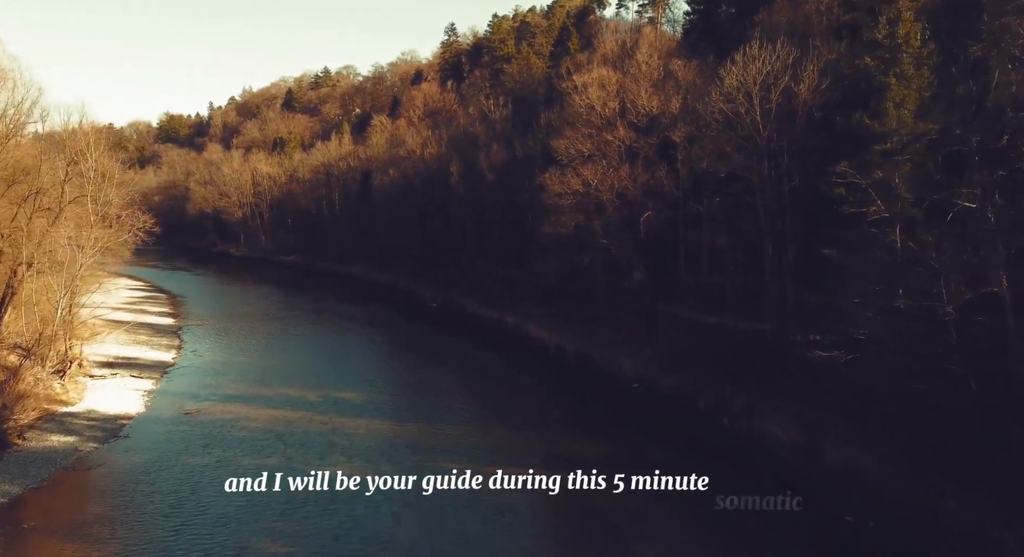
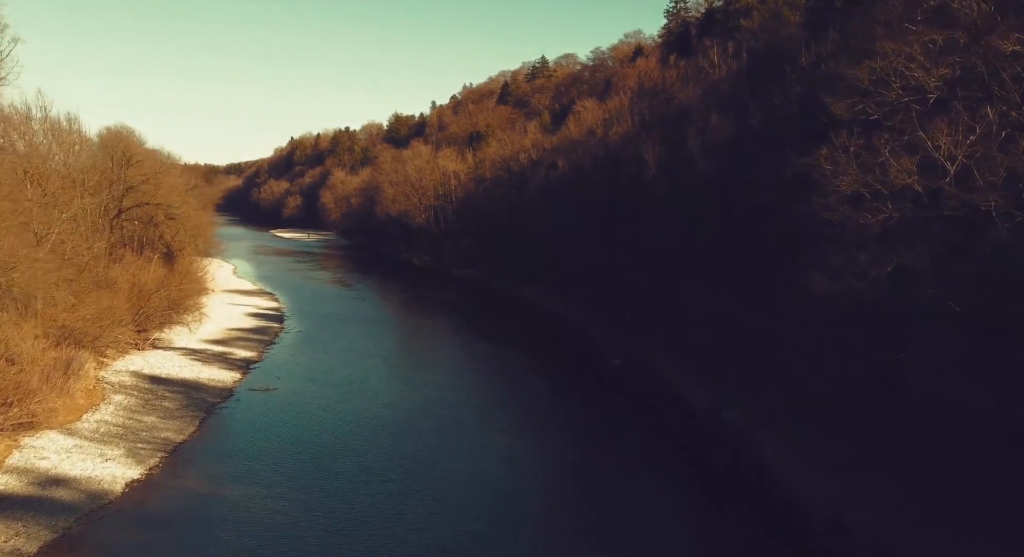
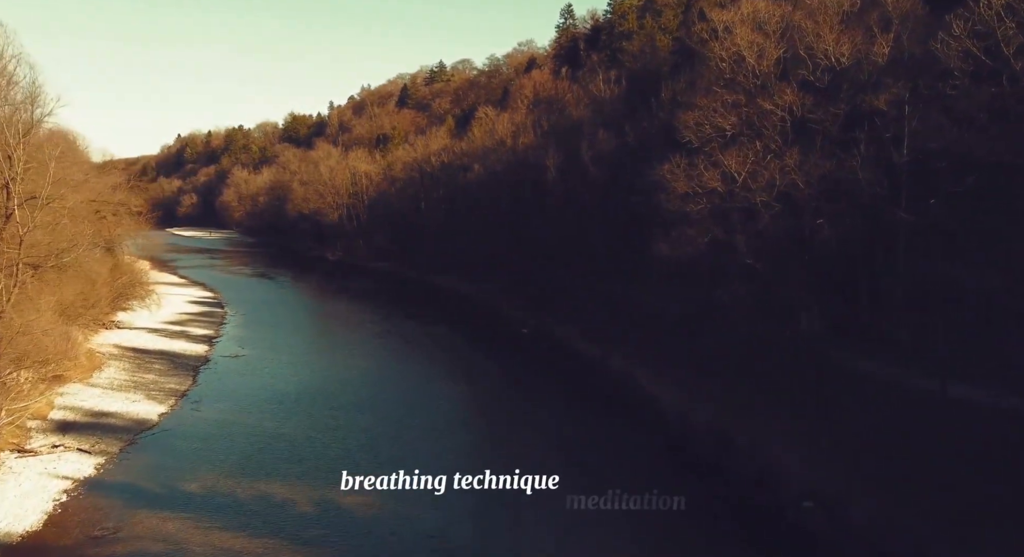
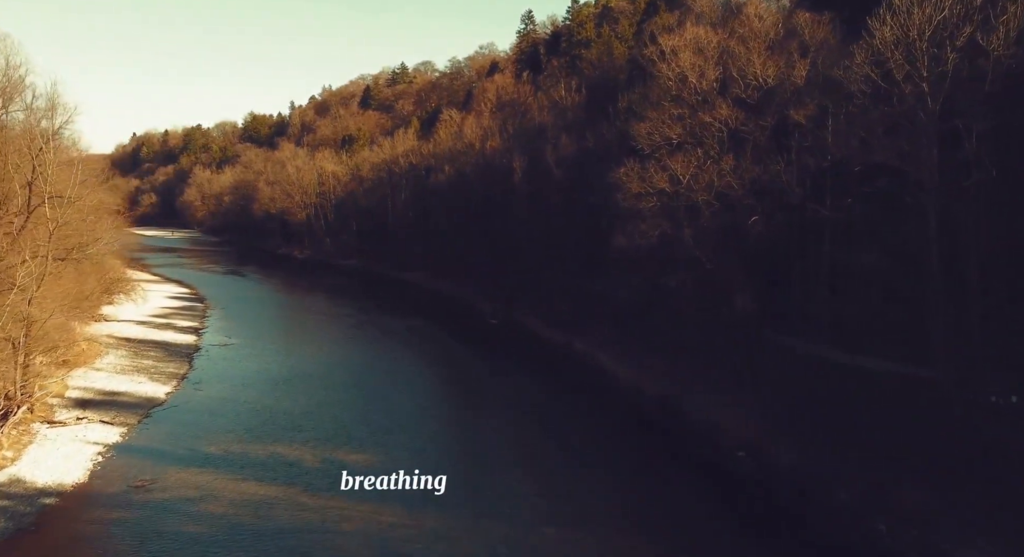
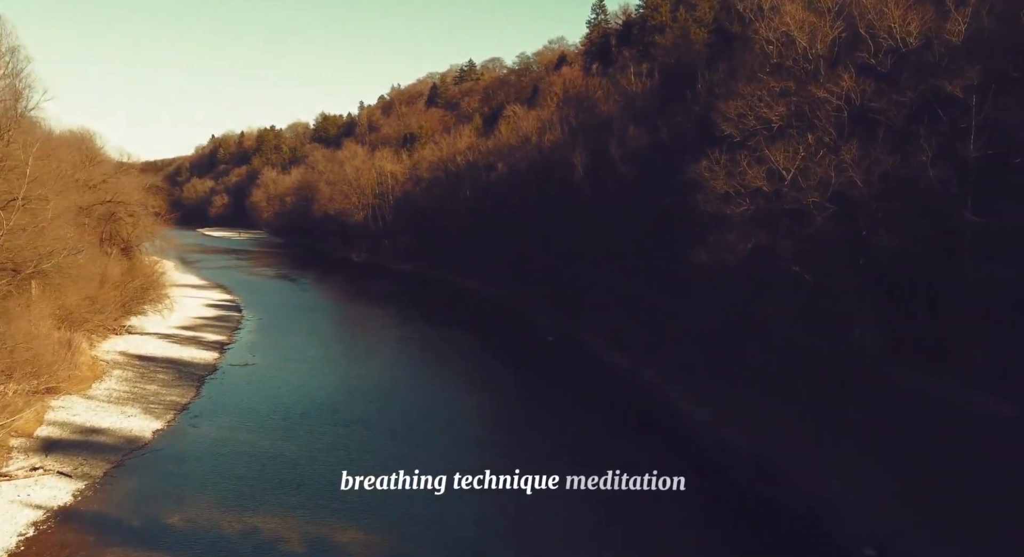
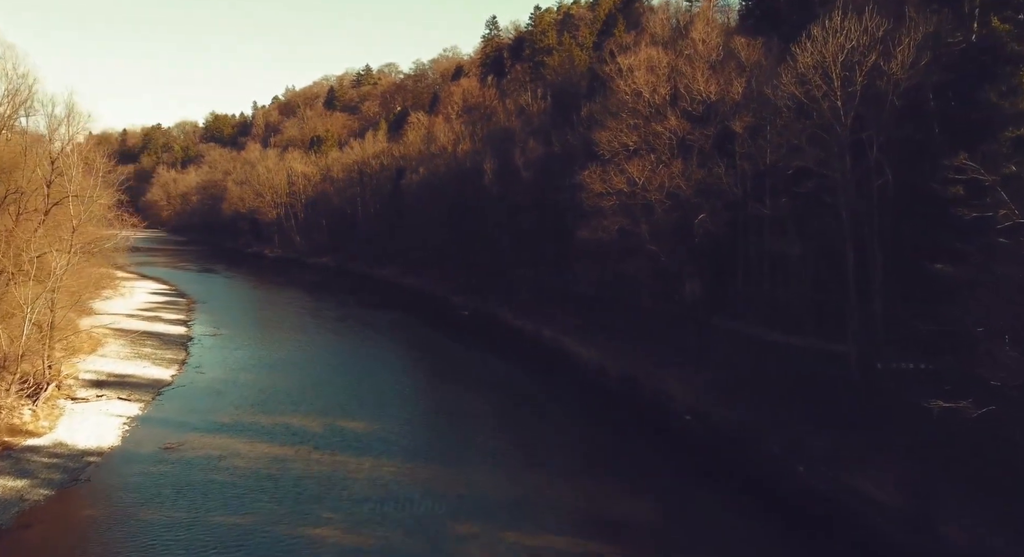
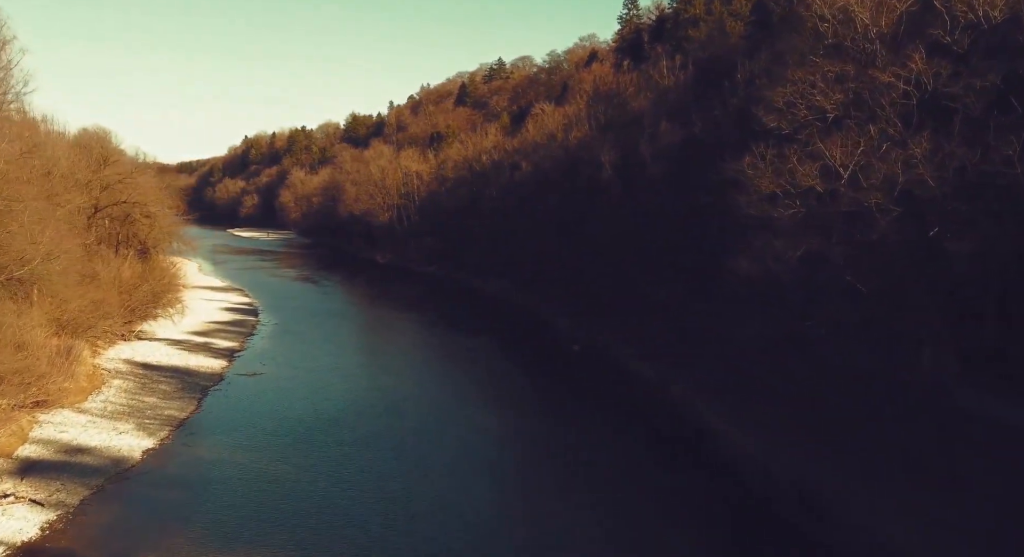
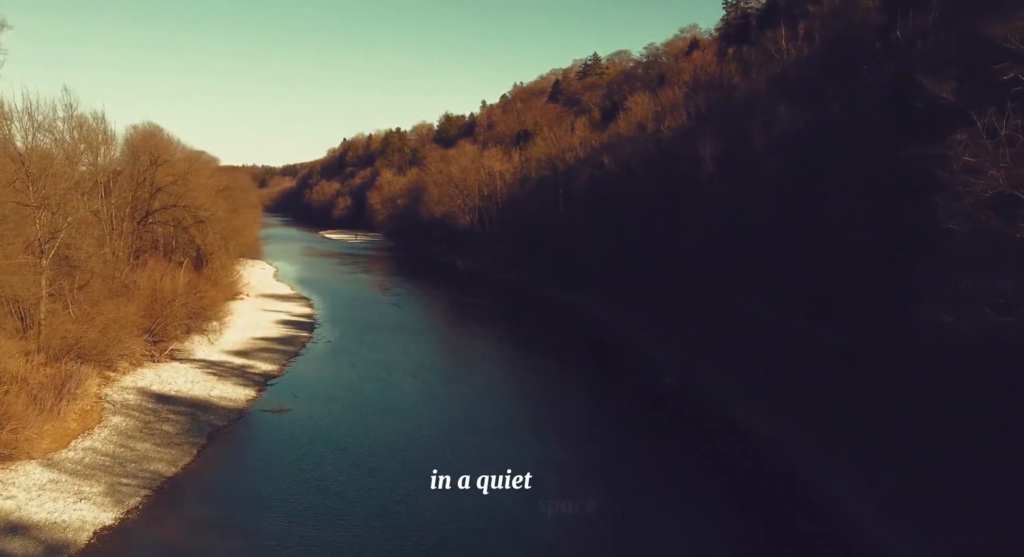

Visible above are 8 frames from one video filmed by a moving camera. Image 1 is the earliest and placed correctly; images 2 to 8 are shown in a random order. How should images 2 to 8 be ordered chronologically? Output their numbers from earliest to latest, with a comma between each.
6, 4, 3, 5, 7, 2, 8
